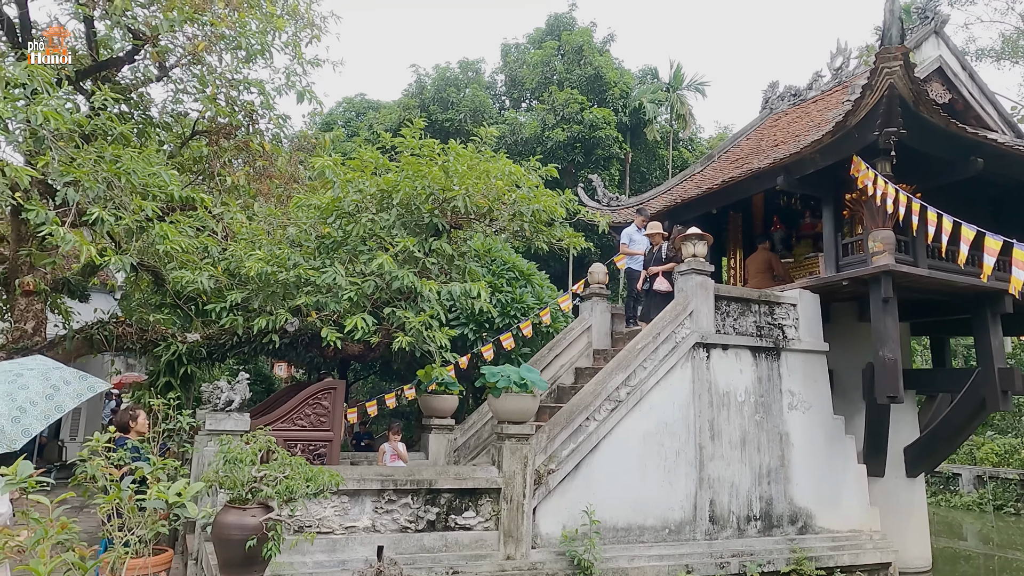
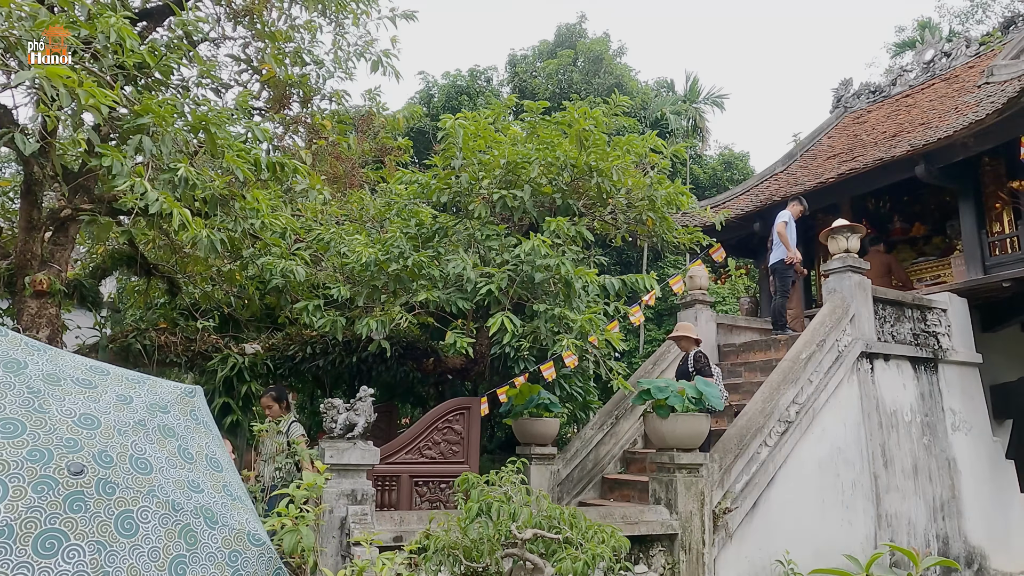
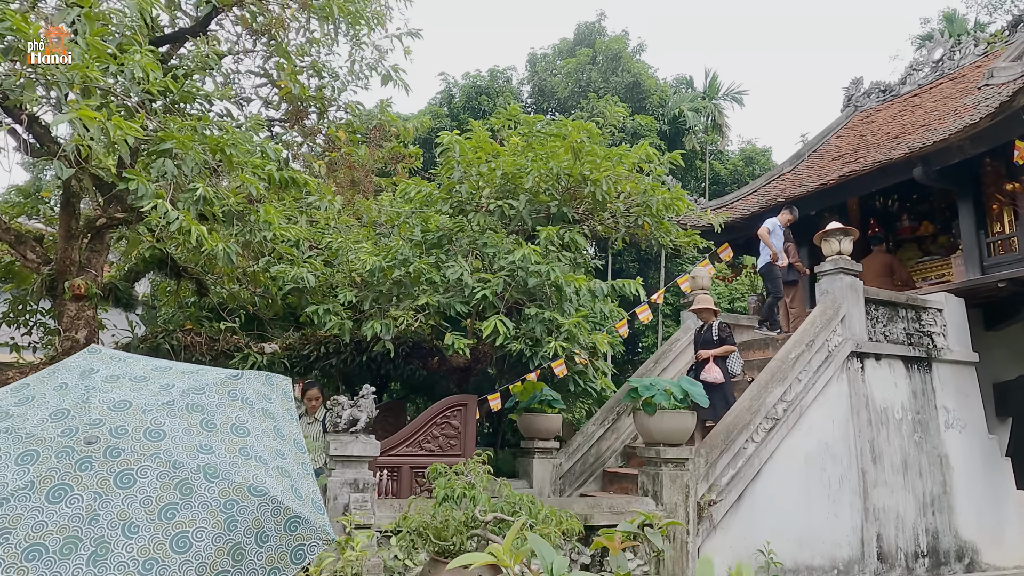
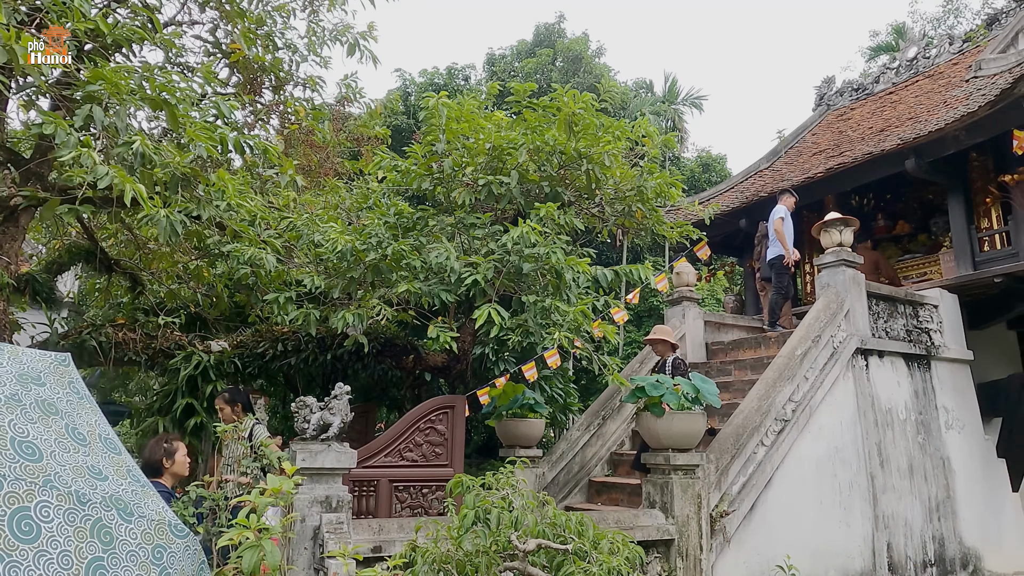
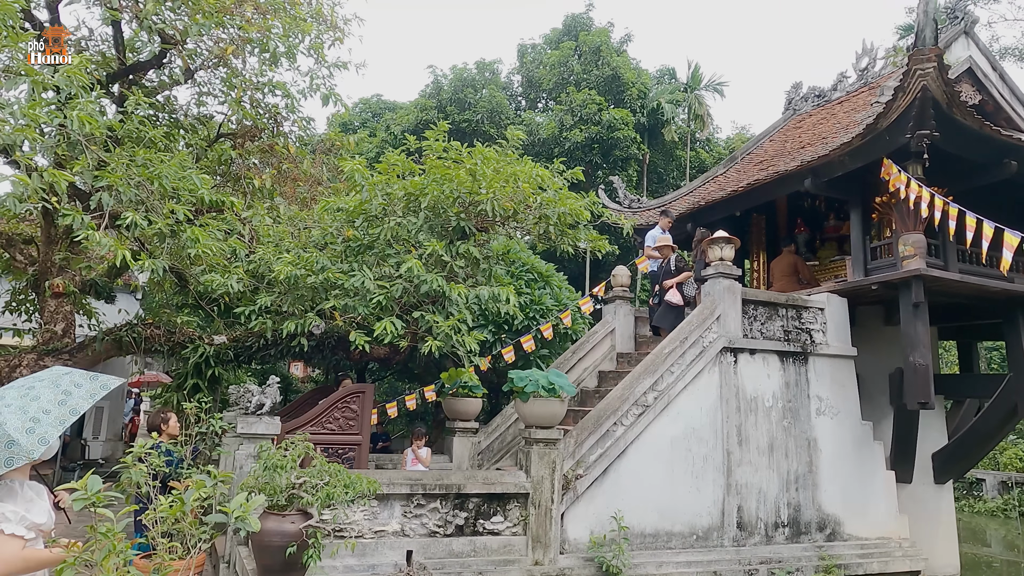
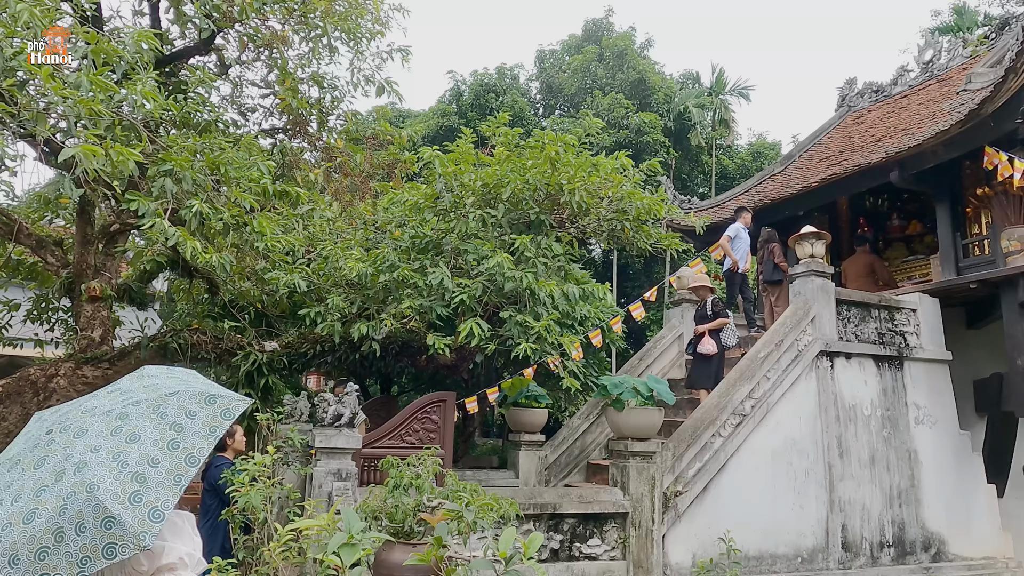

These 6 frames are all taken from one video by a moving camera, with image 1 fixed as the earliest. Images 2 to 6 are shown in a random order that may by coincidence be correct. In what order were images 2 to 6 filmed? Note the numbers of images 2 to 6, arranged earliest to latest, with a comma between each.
5, 6, 3, 2, 4
